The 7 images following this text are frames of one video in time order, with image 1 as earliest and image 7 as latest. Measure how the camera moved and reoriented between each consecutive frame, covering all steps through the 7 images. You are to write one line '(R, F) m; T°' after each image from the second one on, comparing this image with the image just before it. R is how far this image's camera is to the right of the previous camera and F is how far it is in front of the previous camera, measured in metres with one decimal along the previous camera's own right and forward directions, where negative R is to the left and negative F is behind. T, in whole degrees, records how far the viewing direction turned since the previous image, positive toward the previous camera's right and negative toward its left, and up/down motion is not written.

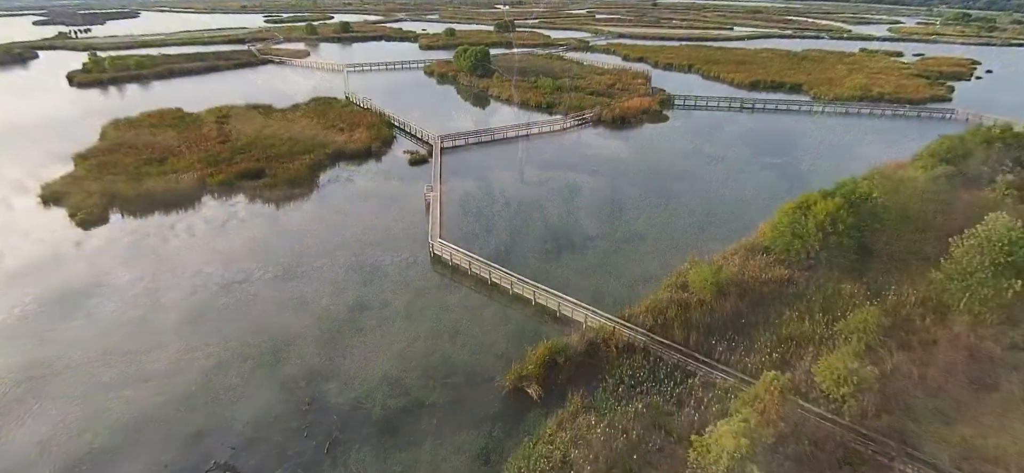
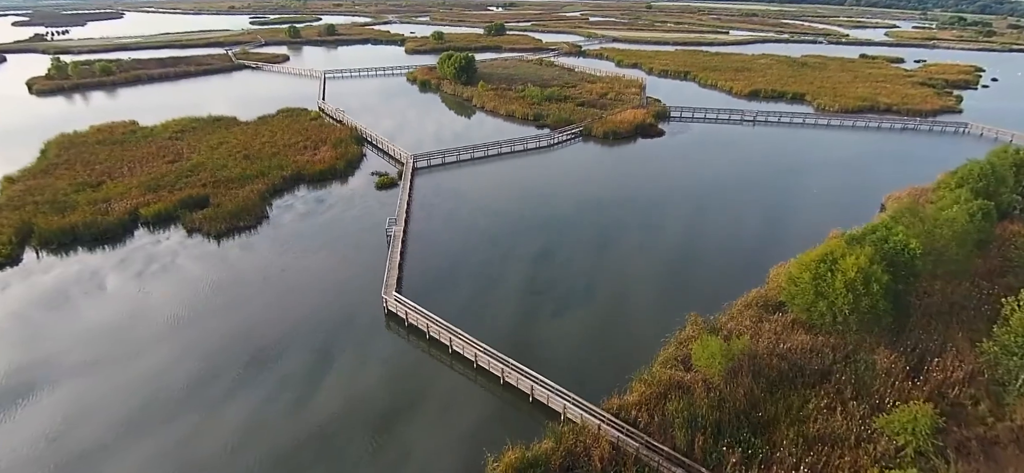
(+1.0, +3.6) m; +1°
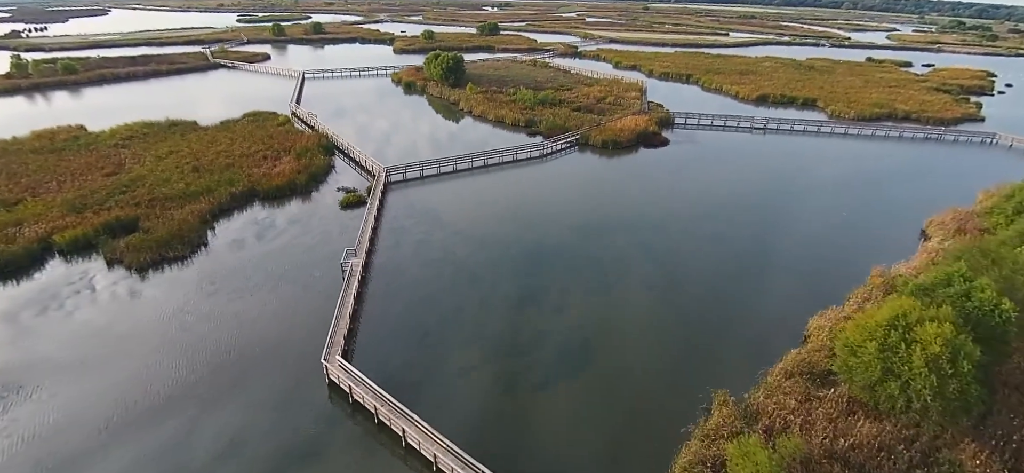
(+0.5, +4.1) m; +1°
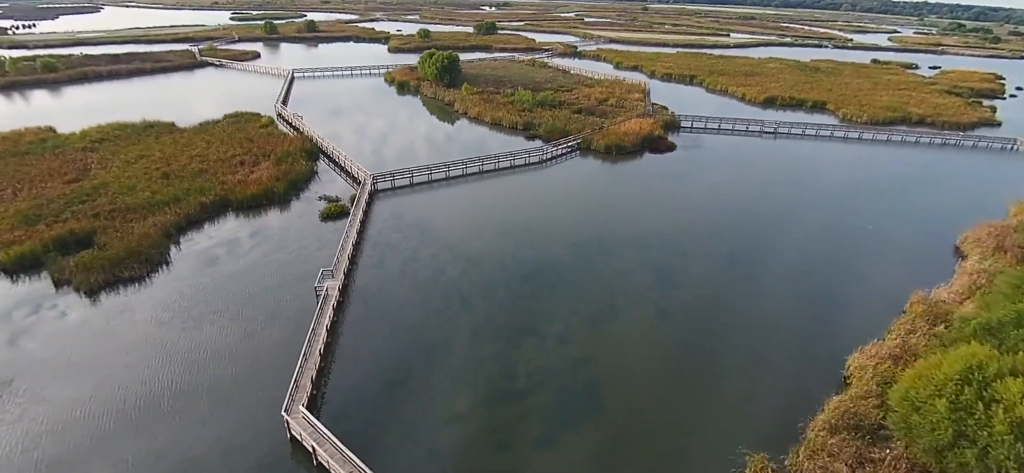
(0.0, +2.3) m; 0°
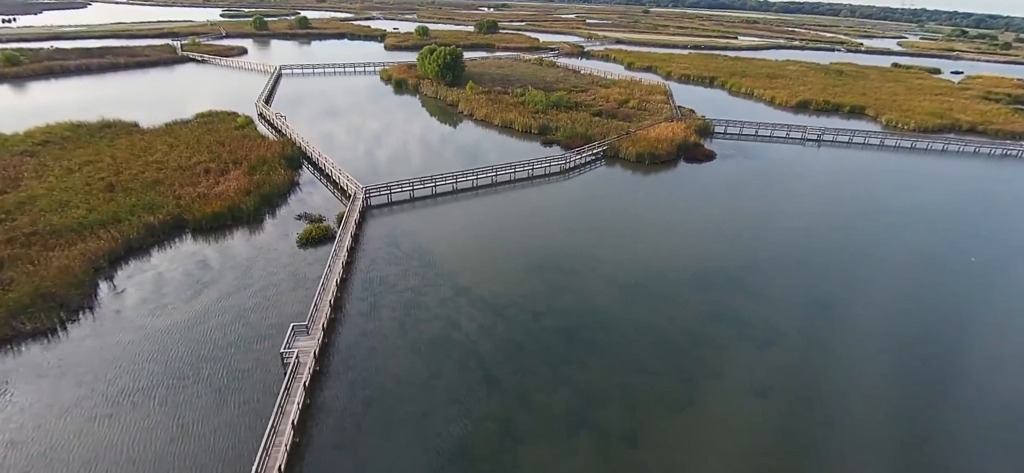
(-1.2, +4.9) m; +1°
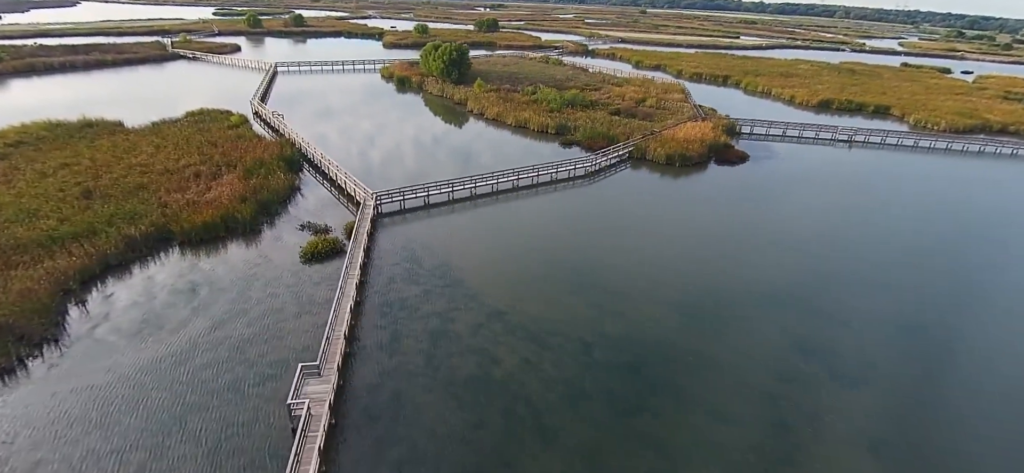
(-1.4, +2.4) m; +1°
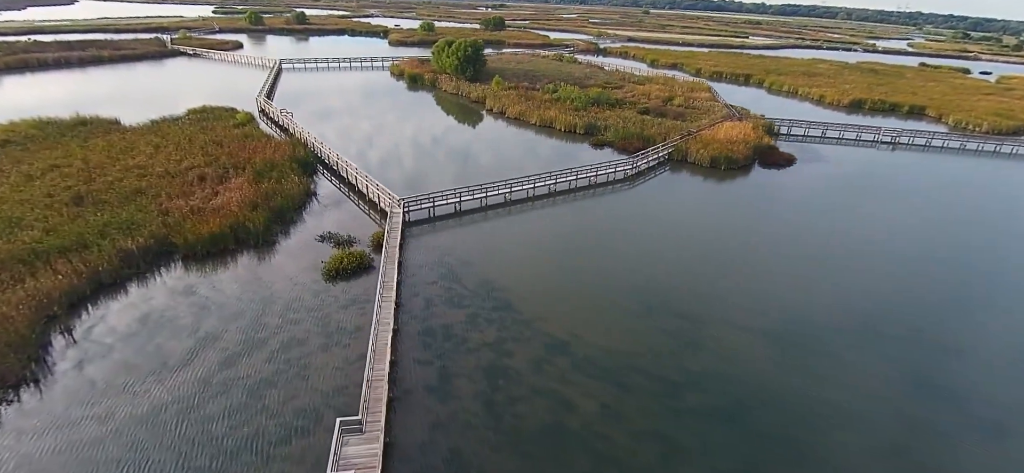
(-1.6, +2.2) m; 0°
